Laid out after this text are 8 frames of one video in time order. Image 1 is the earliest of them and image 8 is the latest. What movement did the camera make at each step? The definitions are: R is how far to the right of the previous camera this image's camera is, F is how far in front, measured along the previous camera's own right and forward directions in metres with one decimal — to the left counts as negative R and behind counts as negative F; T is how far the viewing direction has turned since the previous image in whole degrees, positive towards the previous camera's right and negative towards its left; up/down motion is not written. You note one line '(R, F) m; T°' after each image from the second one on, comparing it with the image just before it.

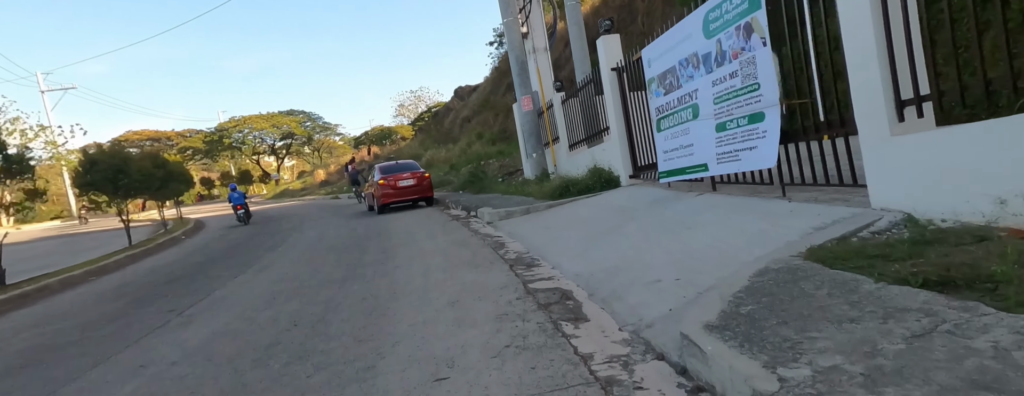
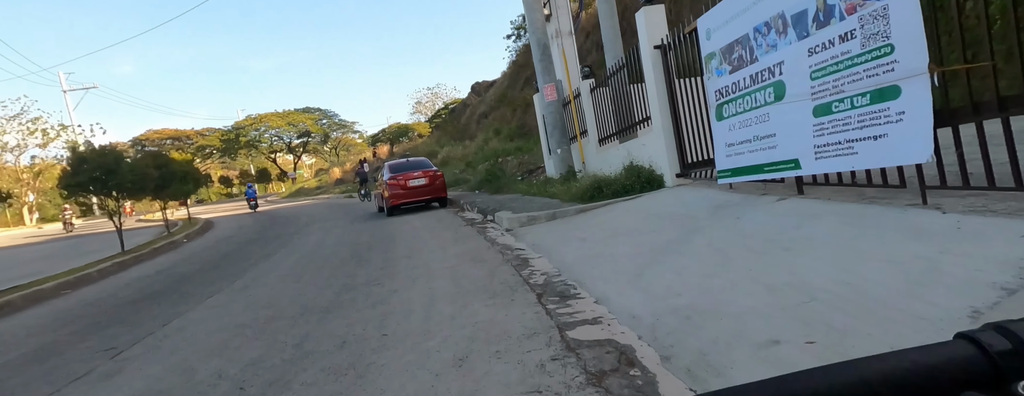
(-0.1, +1.5) m; -2°
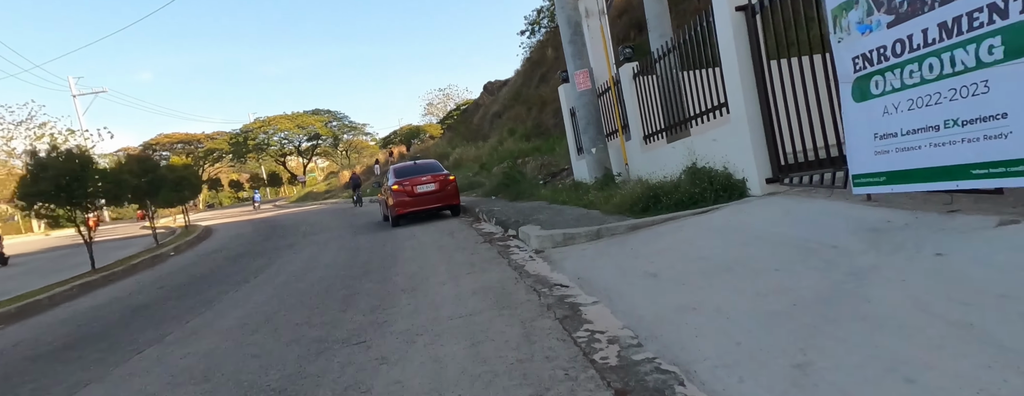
(-0.2, +2.0) m; -1°
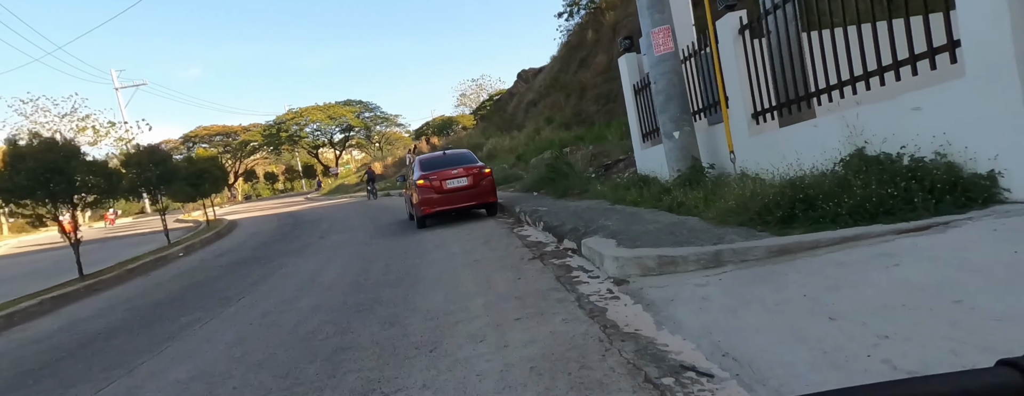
(-0.3, +2.4) m; -3°
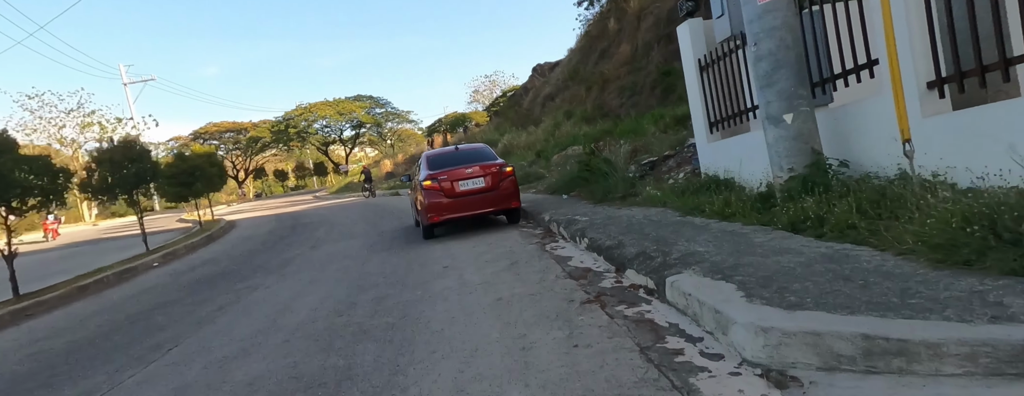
(-0.2, +2.3) m; -1°
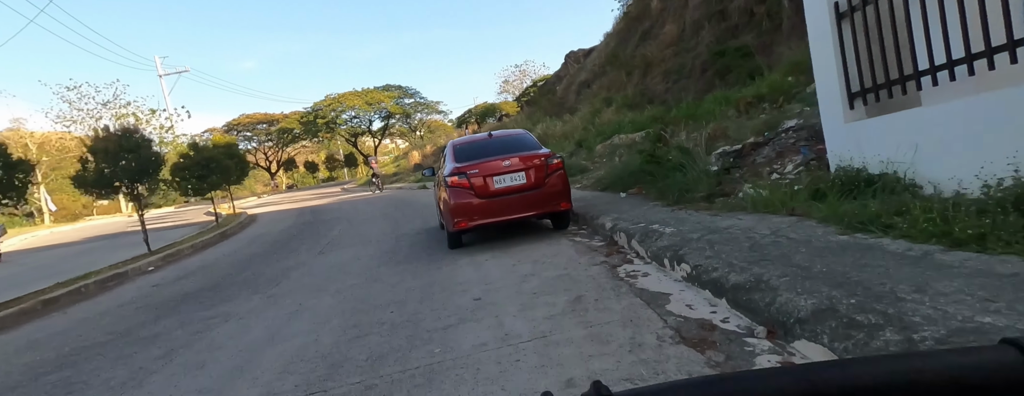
(-0.3, +2.4) m; -3°
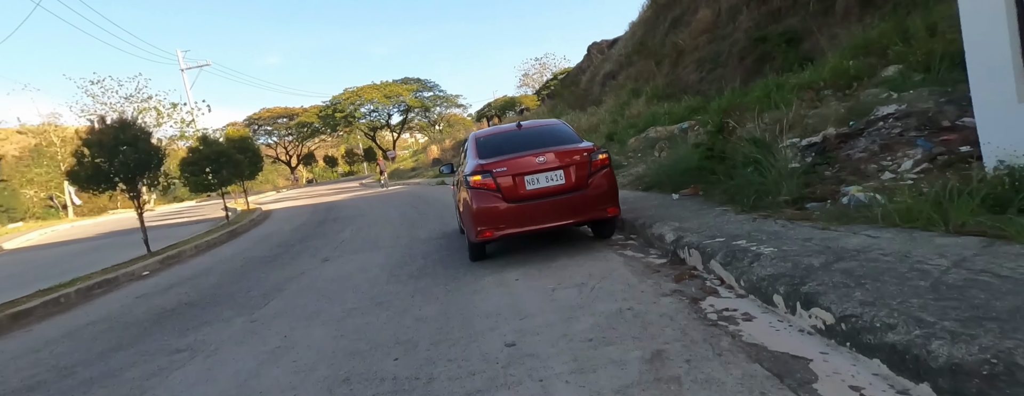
(-0.2, +1.6) m; -2°
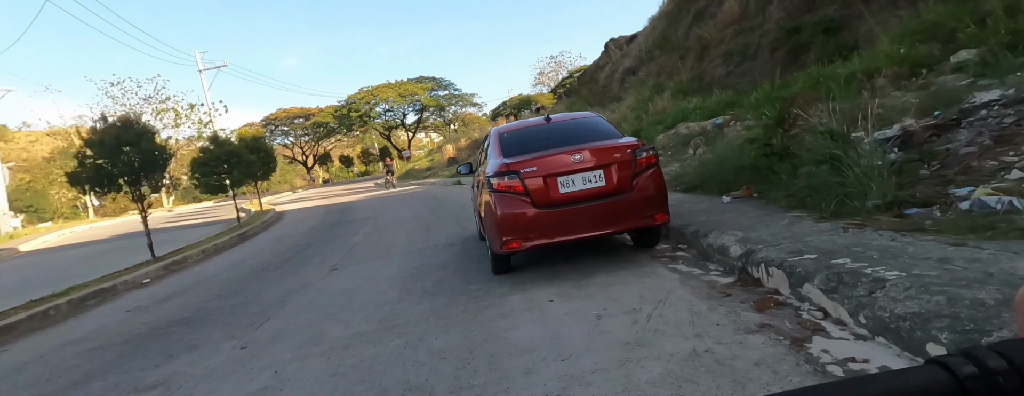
(-0.2, +1.1) m; -1°
